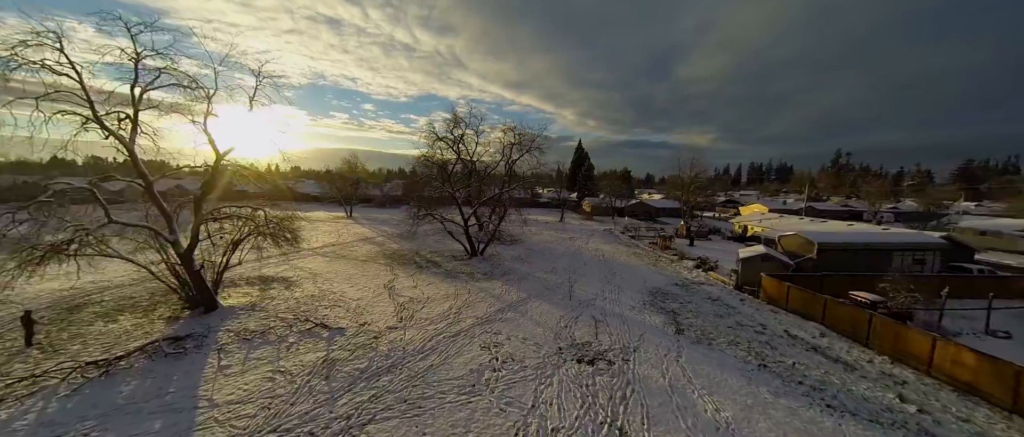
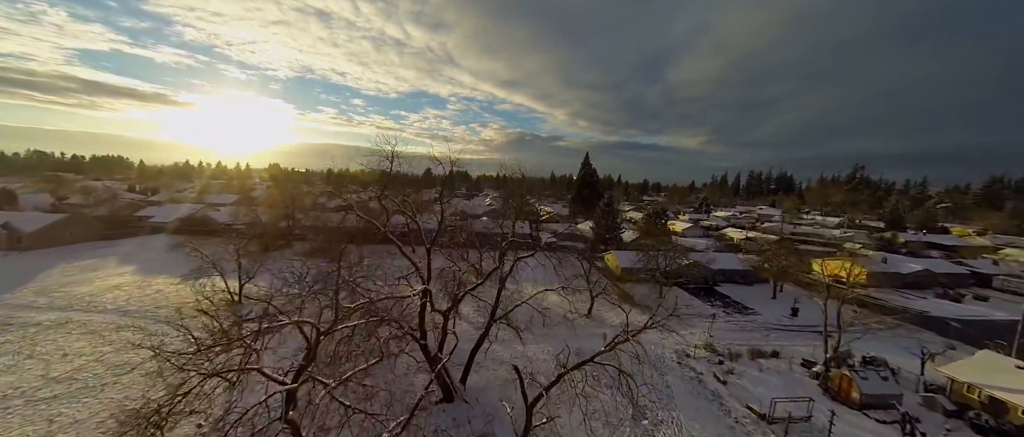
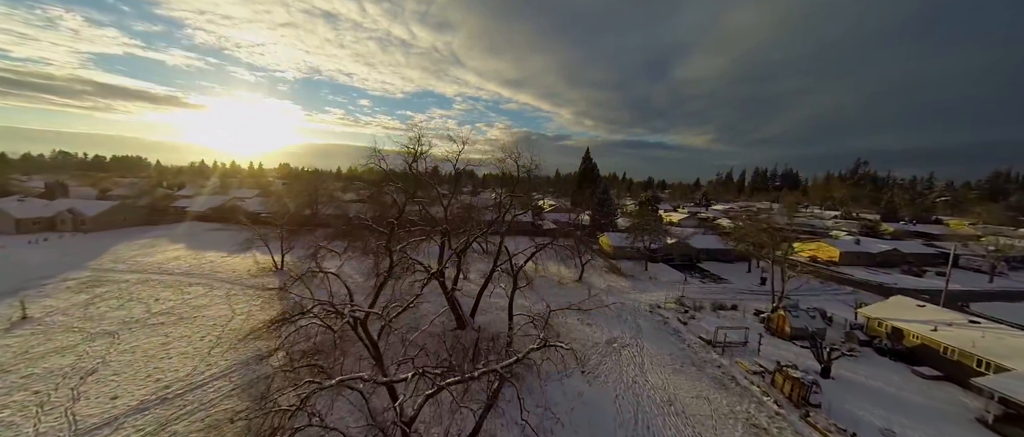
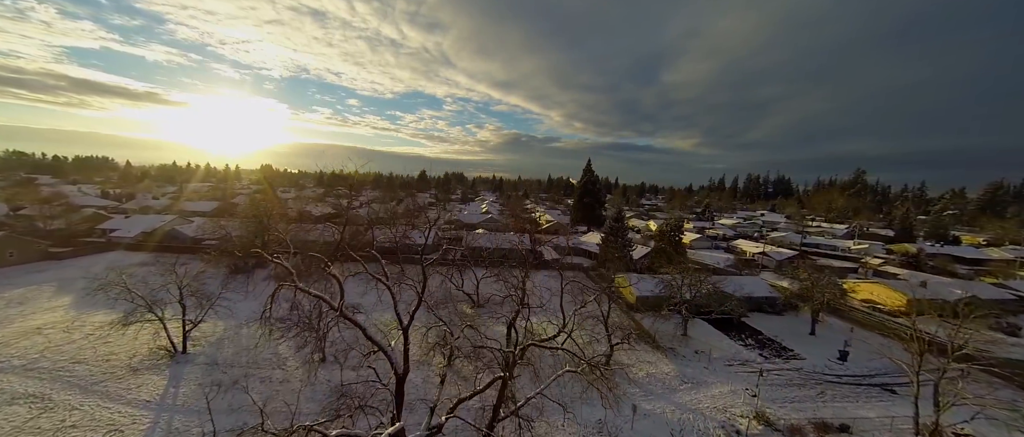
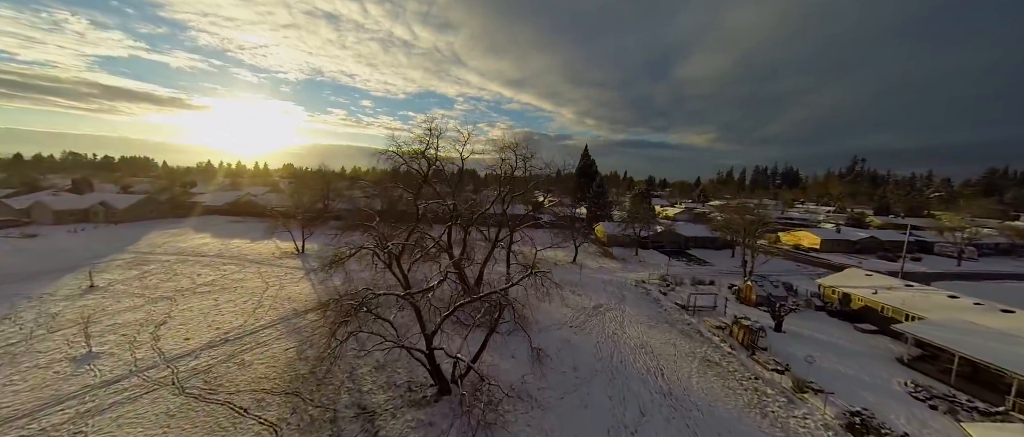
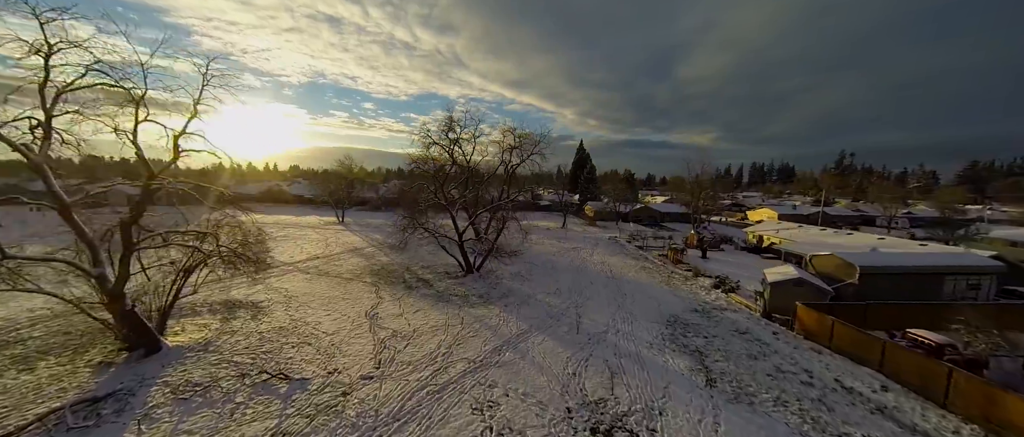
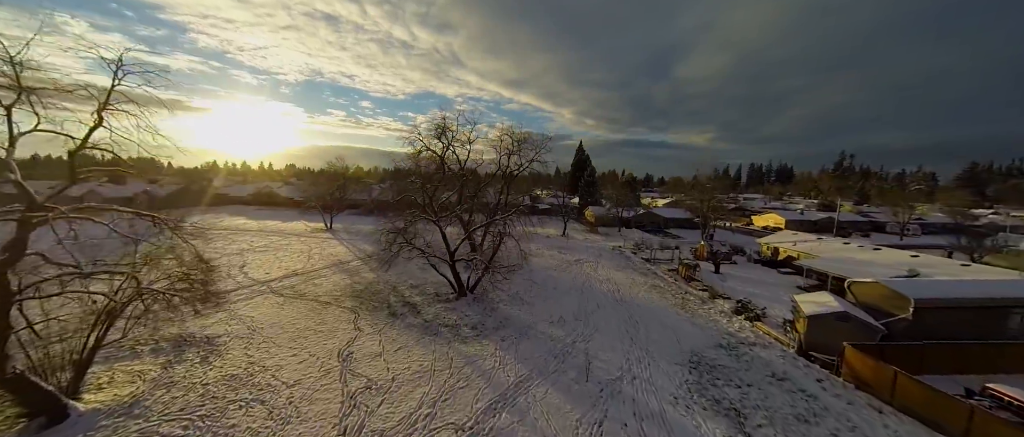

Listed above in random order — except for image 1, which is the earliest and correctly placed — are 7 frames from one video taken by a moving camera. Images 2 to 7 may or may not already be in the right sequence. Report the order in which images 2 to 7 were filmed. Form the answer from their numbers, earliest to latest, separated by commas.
6, 7, 5, 3, 2, 4
